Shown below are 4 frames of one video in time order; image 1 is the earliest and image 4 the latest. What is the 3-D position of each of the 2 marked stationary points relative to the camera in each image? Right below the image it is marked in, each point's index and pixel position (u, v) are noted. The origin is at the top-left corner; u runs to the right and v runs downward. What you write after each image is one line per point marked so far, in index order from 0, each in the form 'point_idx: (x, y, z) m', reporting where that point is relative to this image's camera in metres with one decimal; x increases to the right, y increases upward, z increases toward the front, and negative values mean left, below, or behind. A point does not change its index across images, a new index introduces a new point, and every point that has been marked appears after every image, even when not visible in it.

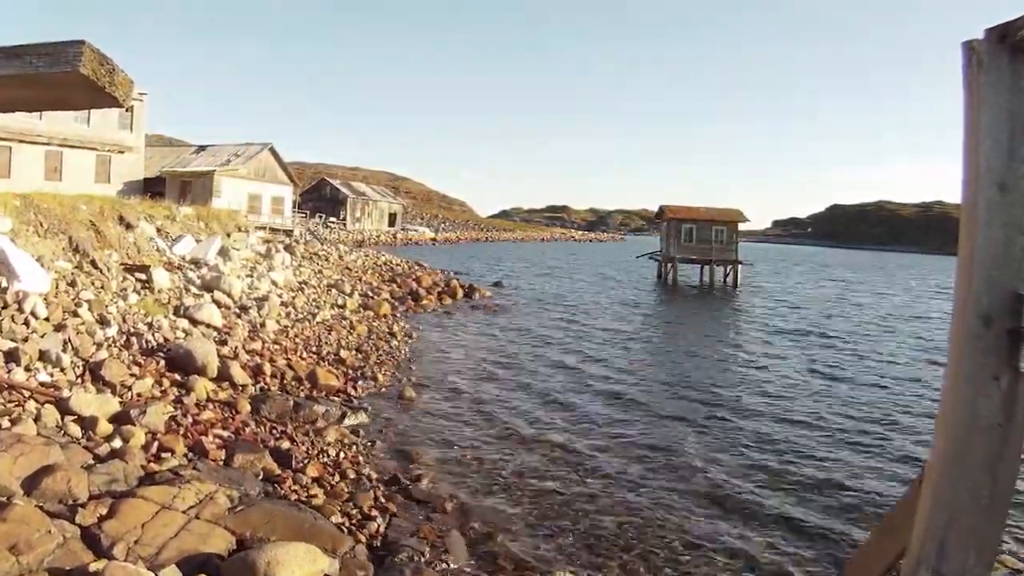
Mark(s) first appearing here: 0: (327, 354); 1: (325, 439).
0: (-3.4, -1.2, +13.8) m
1: (-2.7, -2.2, +11.2) m
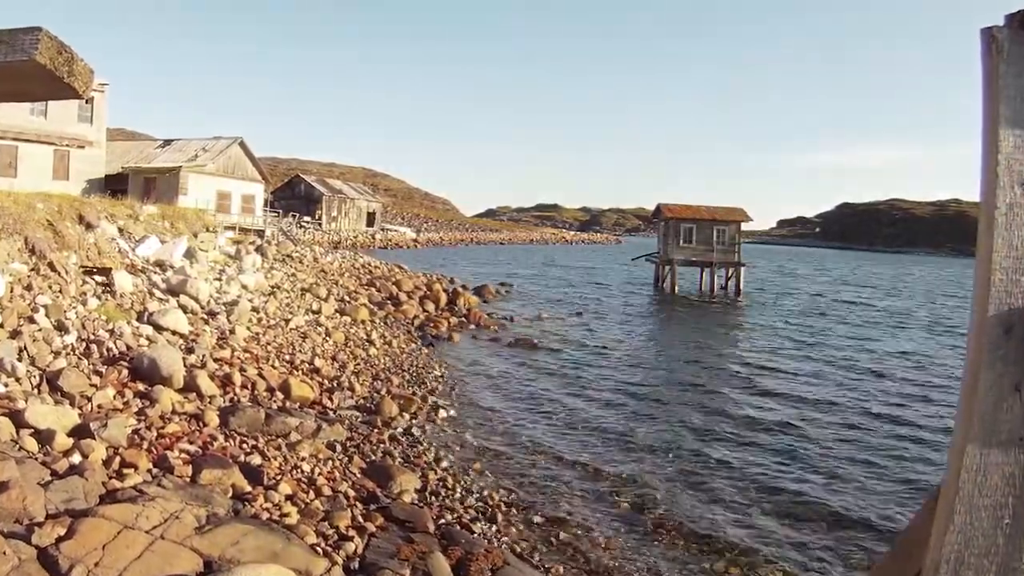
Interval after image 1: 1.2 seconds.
0: (-3.6, -1.3, +13.0) m
1: (-2.9, -2.2, +10.4) m
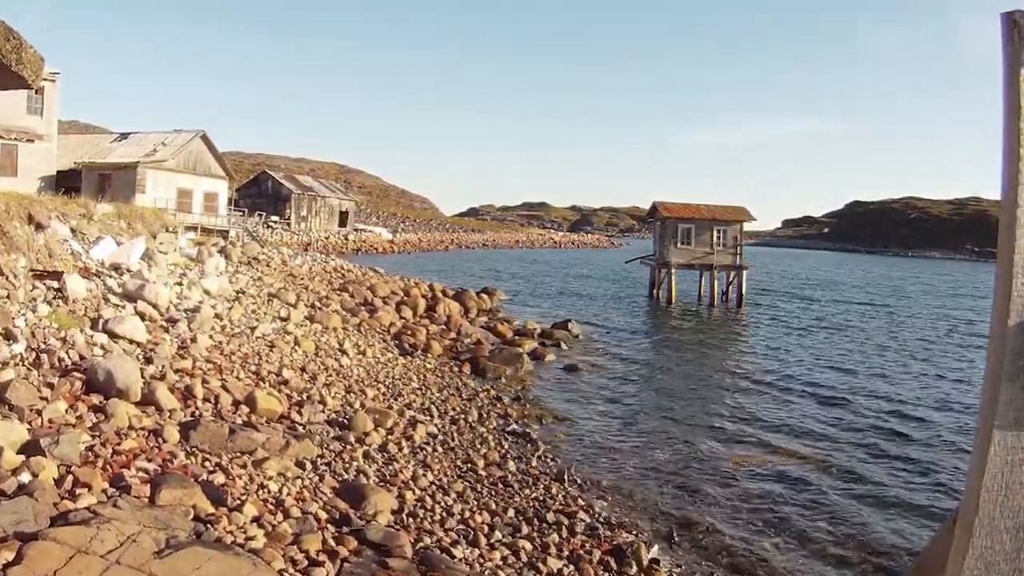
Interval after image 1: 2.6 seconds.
0: (-3.9, -1.4, +12.2) m
1: (-3.1, -2.3, +9.6) m
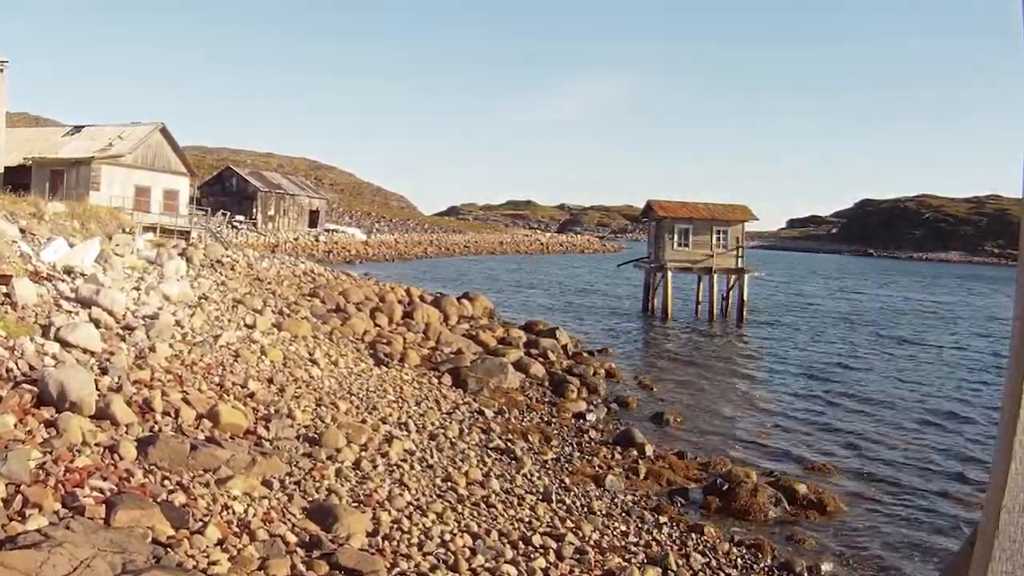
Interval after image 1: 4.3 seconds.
0: (-4.1, -1.4, +11.4) m
1: (-3.3, -2.3, +8.8) m
